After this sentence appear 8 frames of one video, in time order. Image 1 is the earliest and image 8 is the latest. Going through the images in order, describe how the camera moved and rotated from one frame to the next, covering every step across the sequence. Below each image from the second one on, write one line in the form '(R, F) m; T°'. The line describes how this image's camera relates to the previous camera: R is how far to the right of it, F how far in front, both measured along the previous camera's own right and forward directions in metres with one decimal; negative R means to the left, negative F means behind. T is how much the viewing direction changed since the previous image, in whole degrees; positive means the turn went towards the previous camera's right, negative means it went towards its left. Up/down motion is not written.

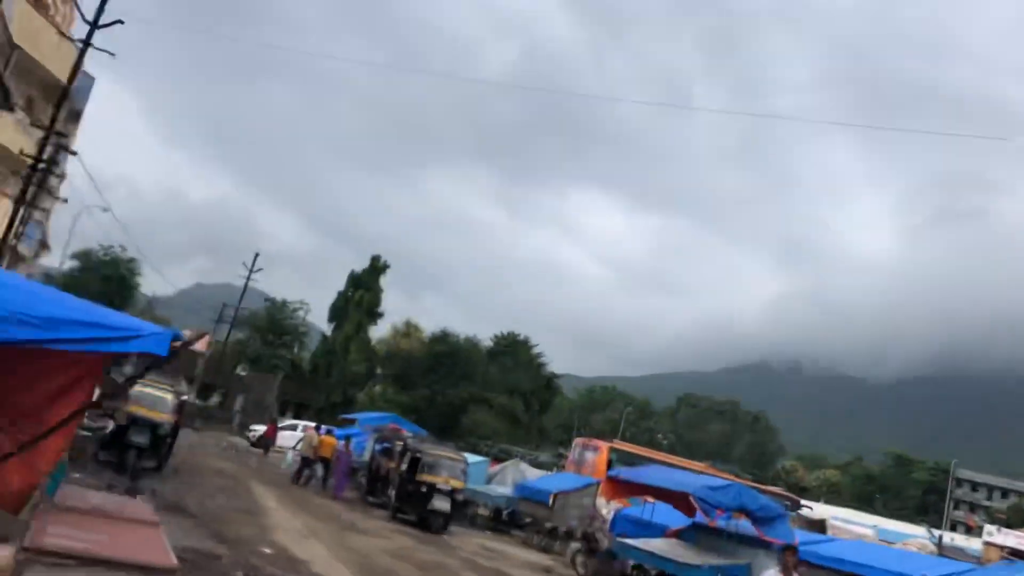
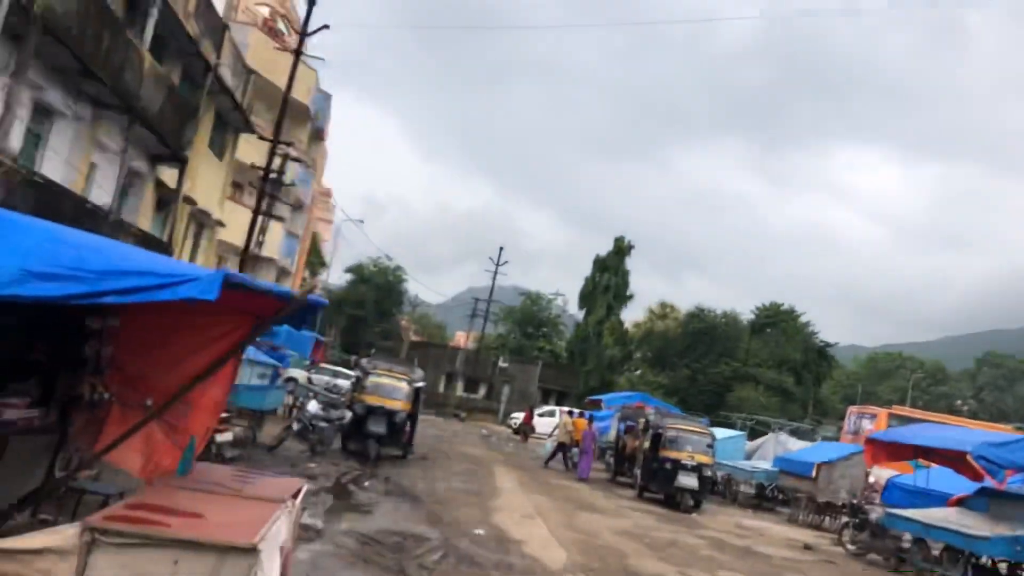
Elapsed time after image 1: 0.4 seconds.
(+0.6, +1.2) m; -16°
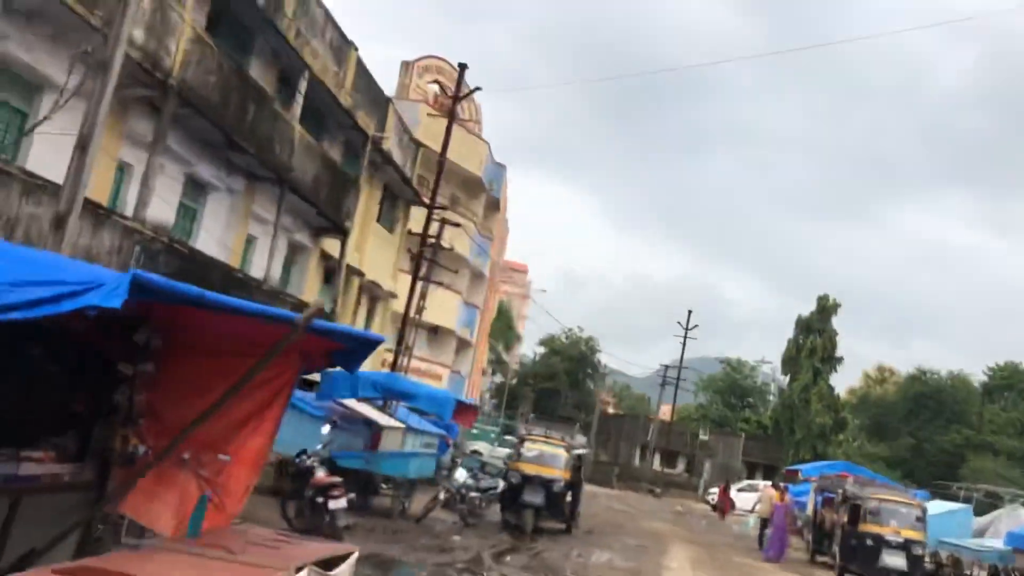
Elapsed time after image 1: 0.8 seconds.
(+0.8, +1.3) m; -13°
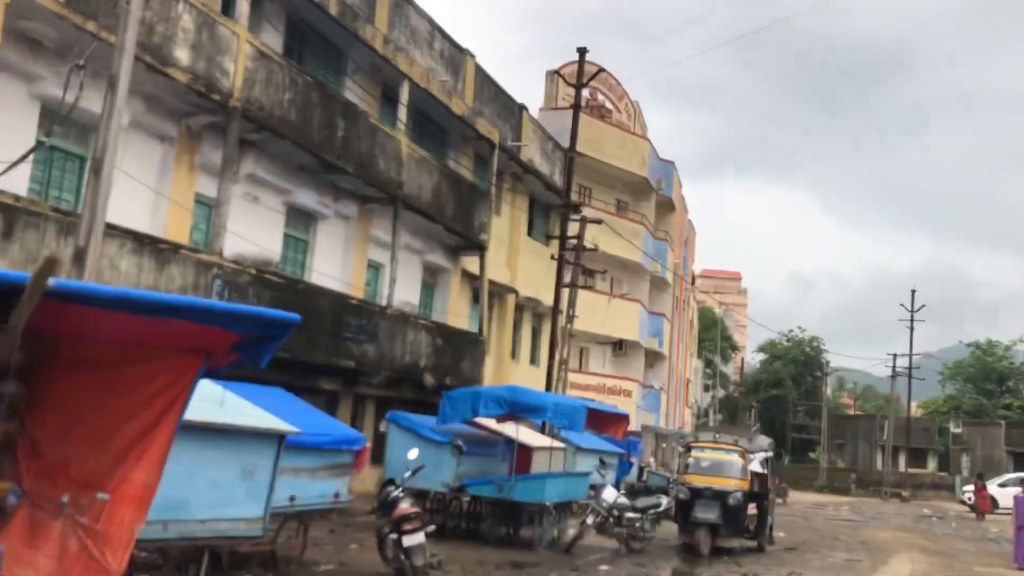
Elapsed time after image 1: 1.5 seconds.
(+1.3, +2.0) m; -13°
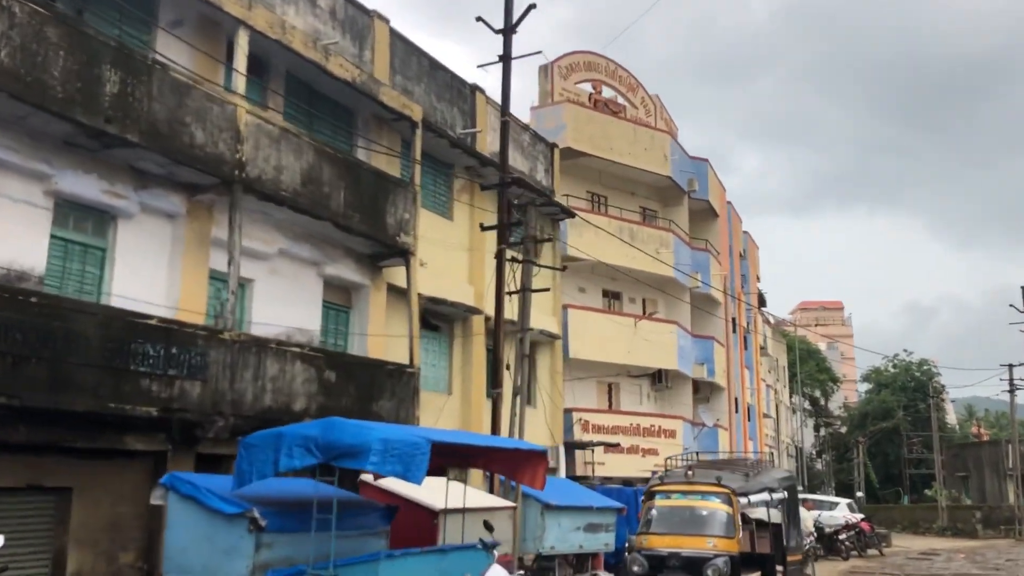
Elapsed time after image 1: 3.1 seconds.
(+2.7, +4.8) m; -6°
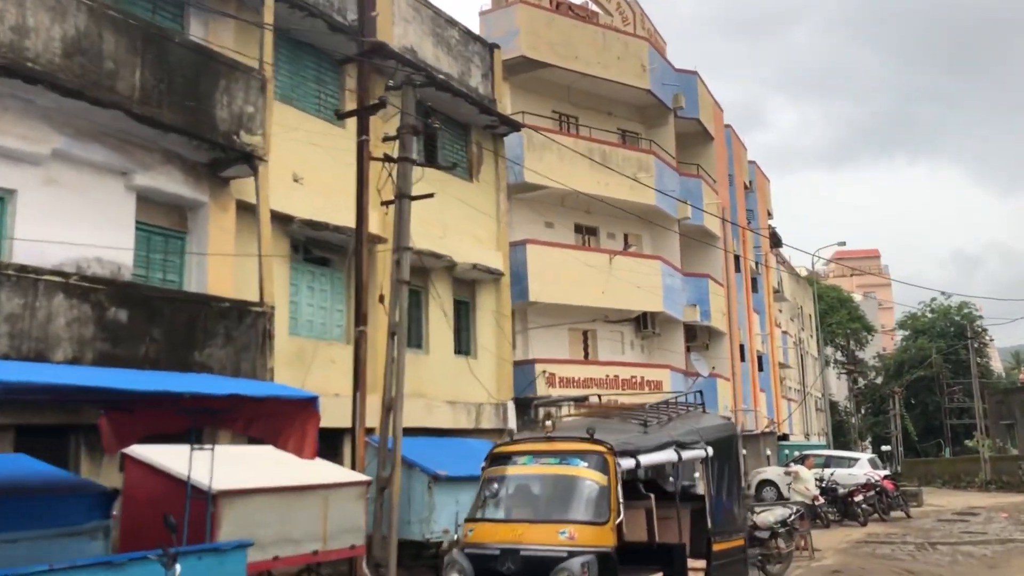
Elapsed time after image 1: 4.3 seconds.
(+2.0, +3.6) m; -2°
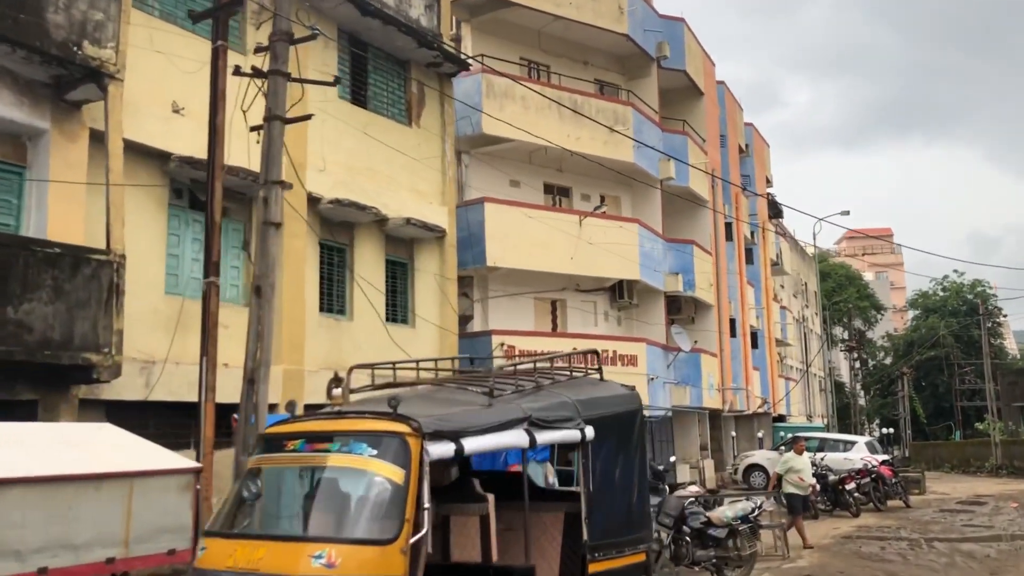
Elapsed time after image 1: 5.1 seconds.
(+1.2, +2.1) m; -1°
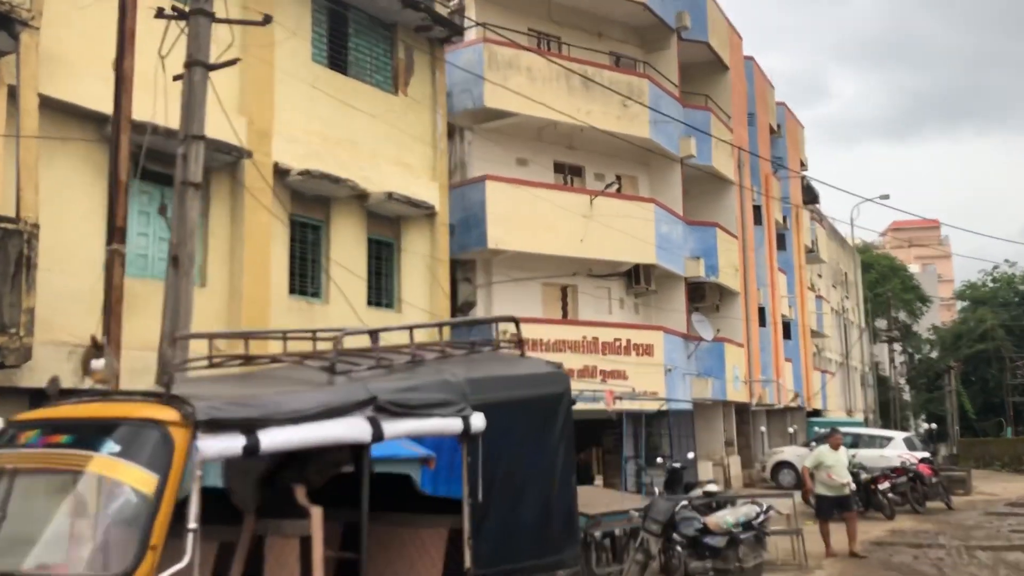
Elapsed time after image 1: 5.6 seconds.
(+0.7, +1.3) m; -3°
